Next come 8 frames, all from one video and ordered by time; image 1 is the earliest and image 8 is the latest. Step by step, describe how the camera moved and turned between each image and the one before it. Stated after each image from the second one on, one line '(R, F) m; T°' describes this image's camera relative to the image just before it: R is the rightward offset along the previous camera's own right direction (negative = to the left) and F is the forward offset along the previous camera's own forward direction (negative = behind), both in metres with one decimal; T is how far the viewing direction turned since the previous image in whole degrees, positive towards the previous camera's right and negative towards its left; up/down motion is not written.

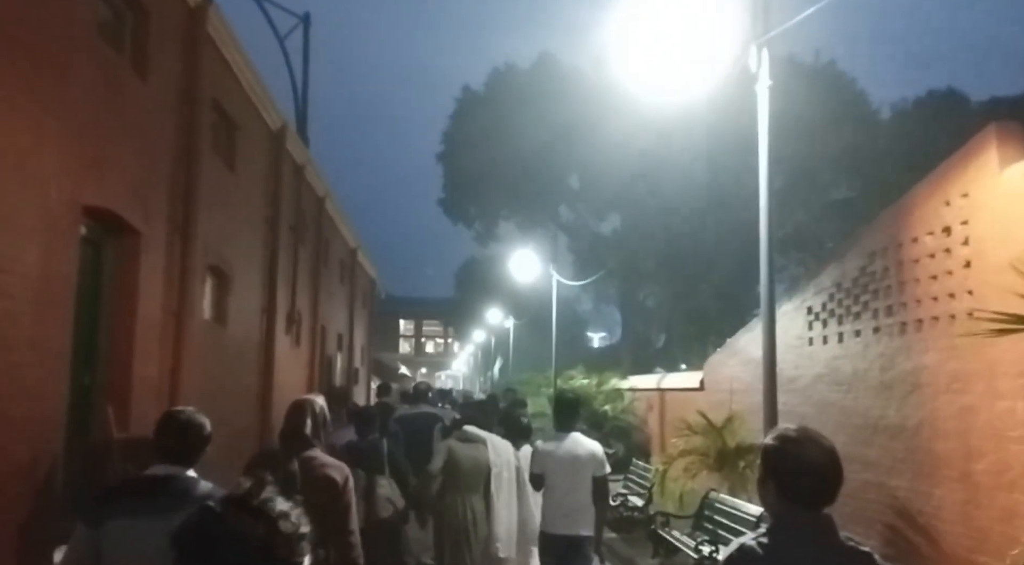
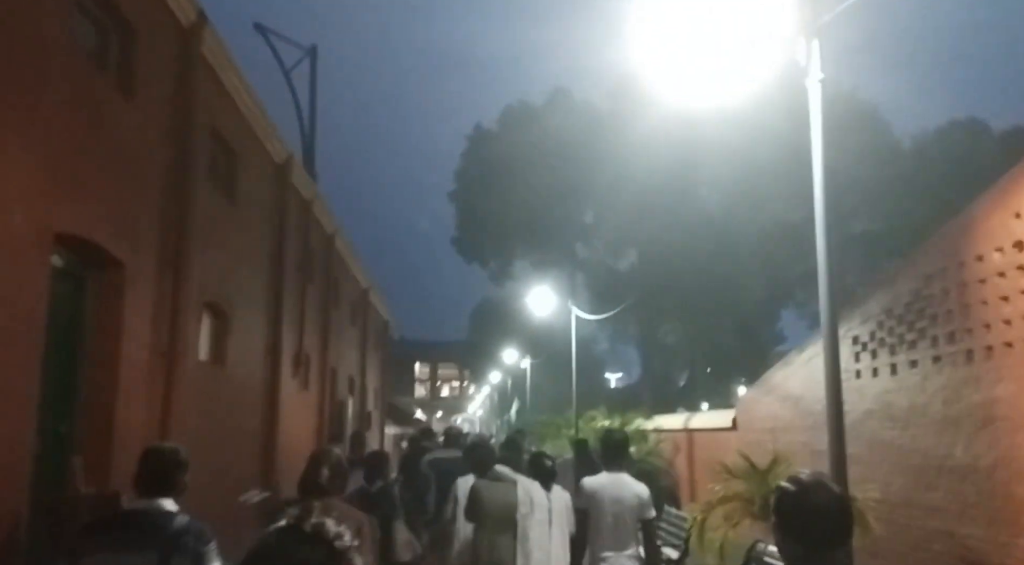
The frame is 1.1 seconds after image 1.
(0.0, +0.8) m; -1°
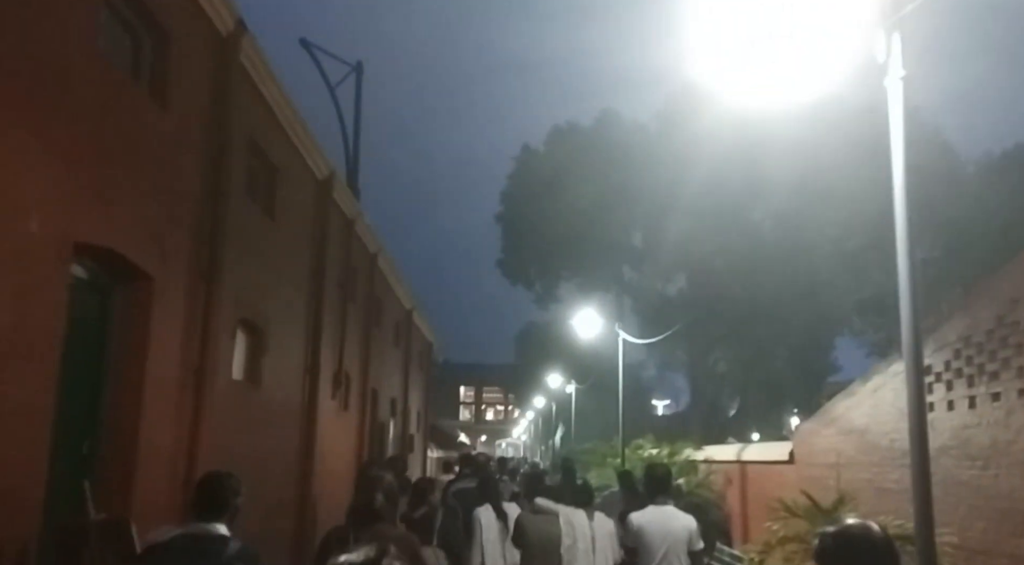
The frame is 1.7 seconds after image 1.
(0.0, +0.5) m; -3°
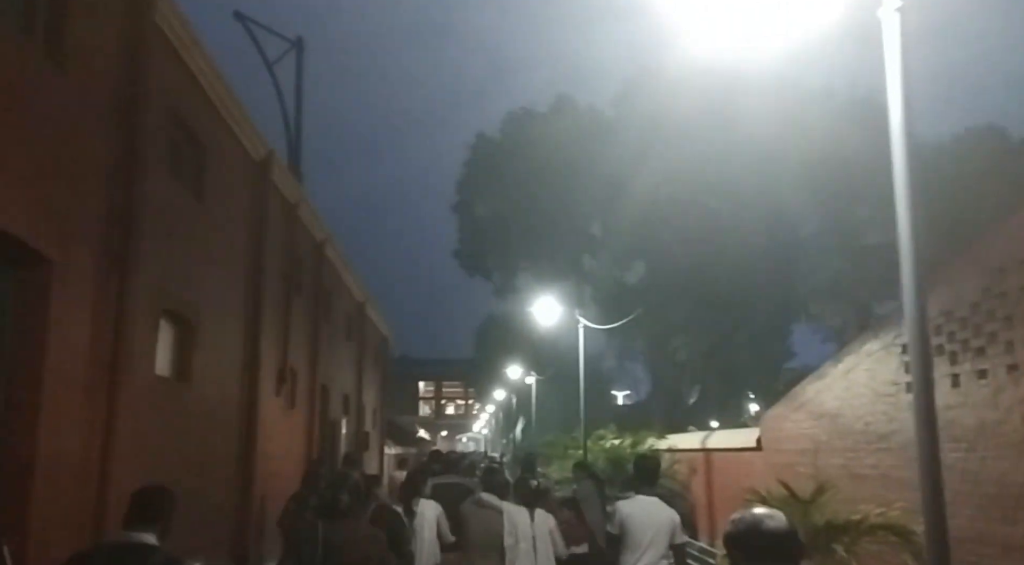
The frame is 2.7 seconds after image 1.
(+0.1, +0.7) m; +3°
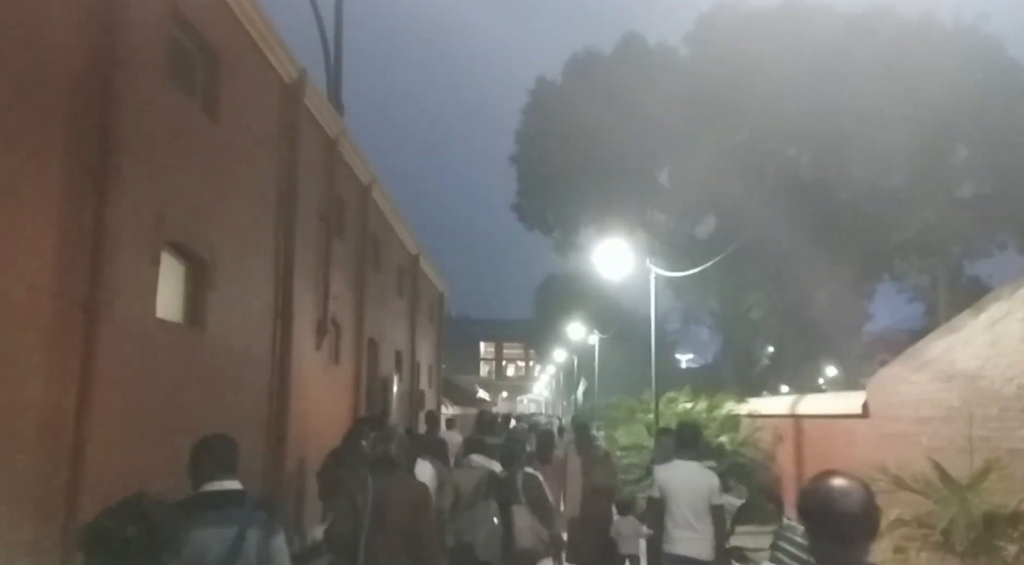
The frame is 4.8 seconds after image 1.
(-0.1, +1.6) m; -4°
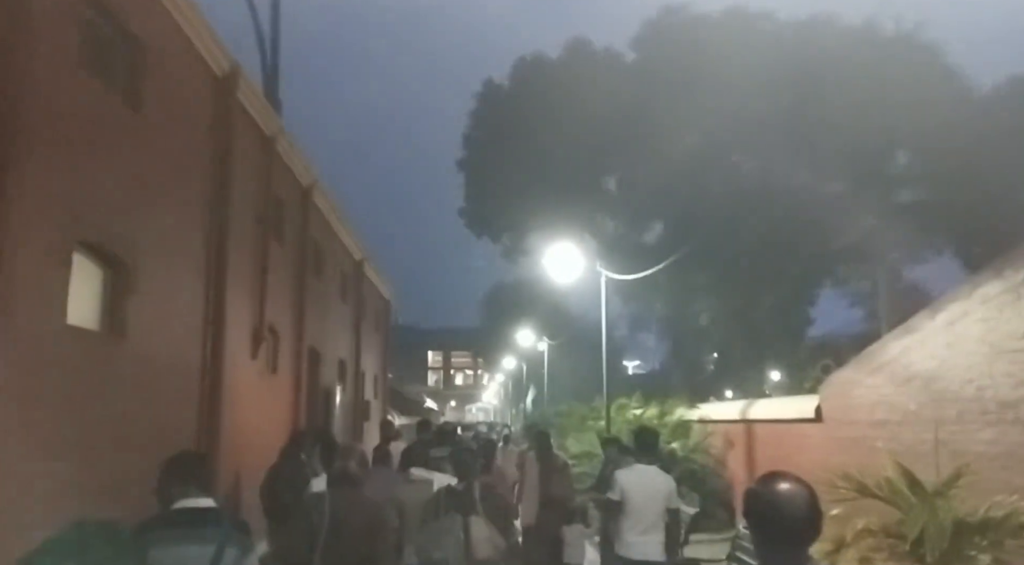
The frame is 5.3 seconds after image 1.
(0.0, +0.4) m; +3°
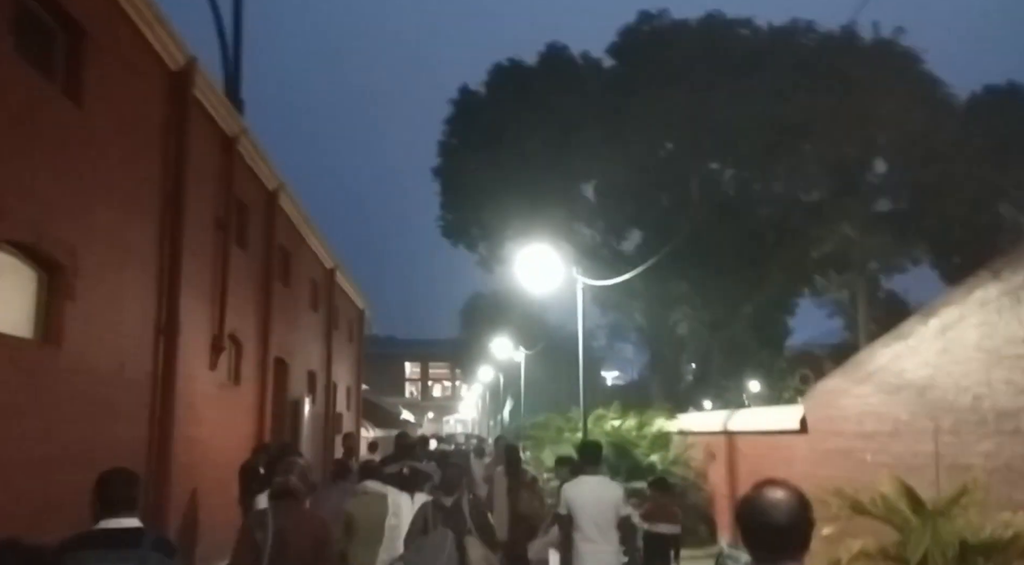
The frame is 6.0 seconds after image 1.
(+0.1, +0.5) m; +1°
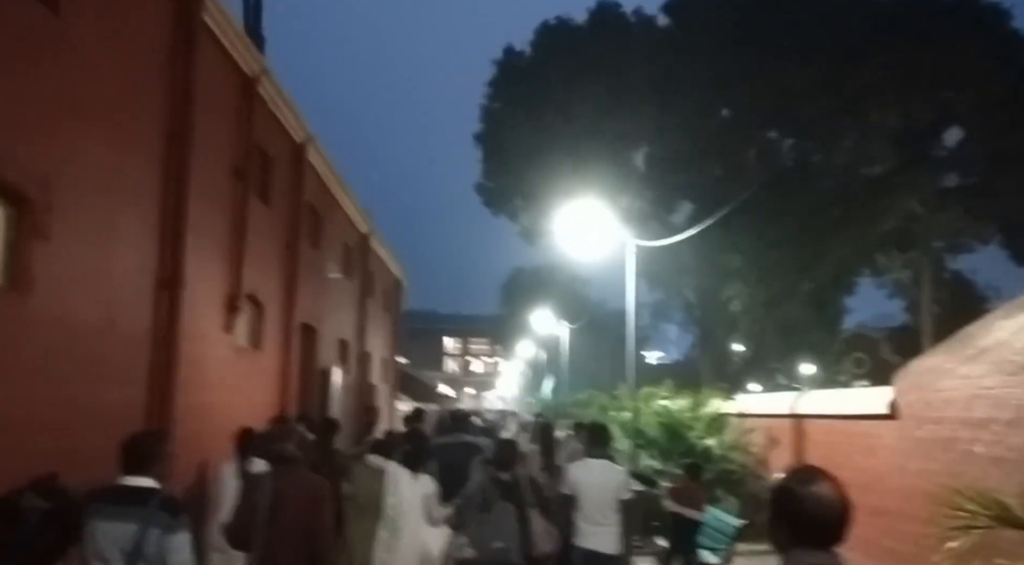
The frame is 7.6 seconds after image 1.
(0.0, +1.3) m; -3°
